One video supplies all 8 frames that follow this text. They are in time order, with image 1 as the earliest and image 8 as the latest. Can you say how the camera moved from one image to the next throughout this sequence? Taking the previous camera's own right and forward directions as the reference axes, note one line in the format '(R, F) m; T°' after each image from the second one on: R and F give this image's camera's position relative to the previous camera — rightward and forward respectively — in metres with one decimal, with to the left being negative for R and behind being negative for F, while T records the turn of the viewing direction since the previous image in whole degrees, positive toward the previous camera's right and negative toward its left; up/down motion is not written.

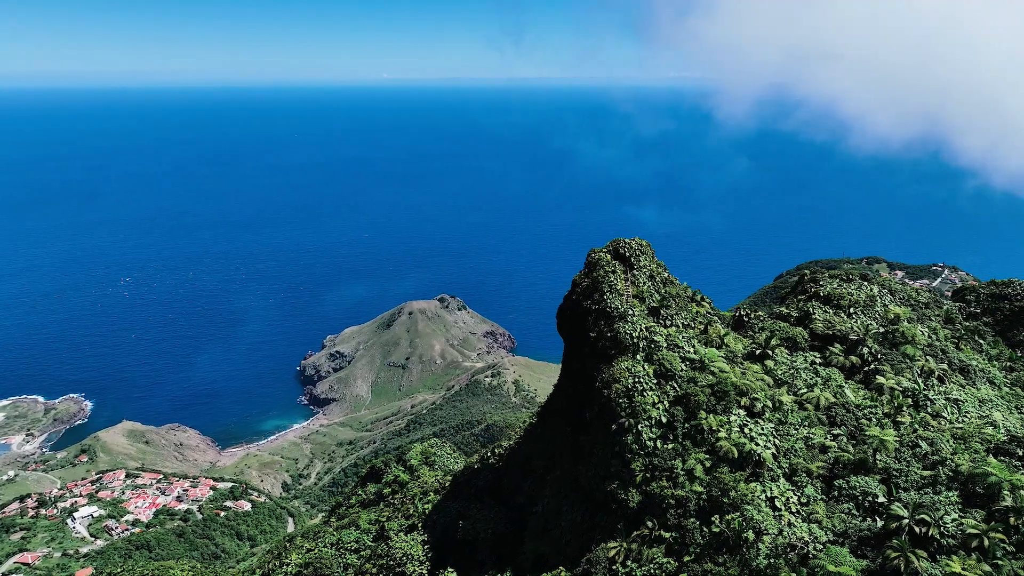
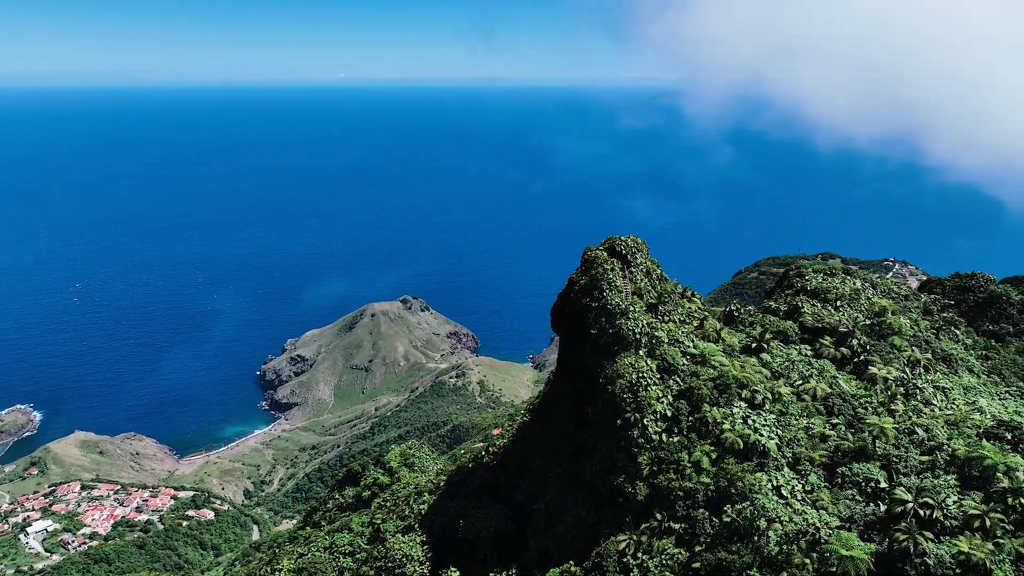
(-1.2, -0.1) m; +2°
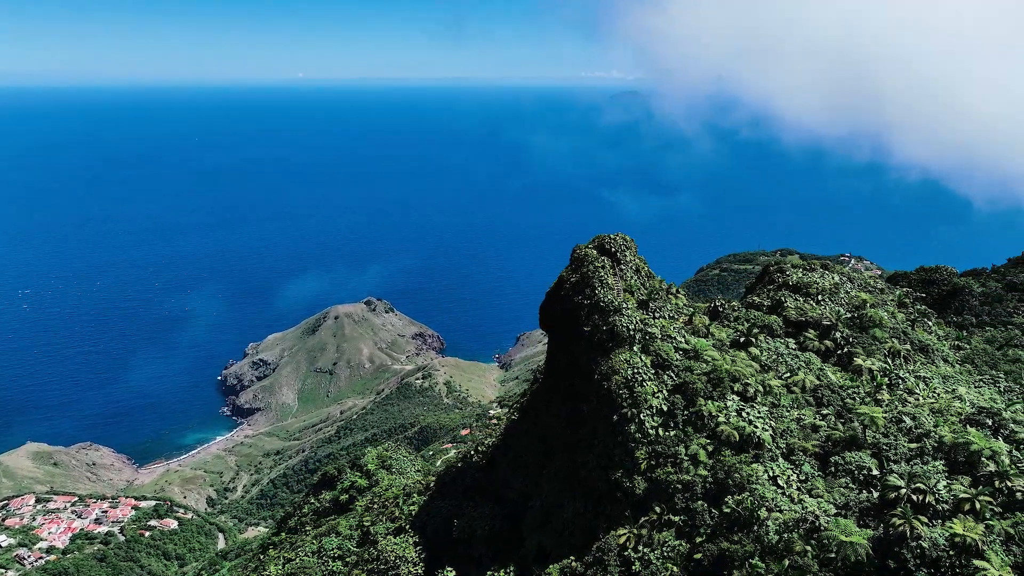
(-0.8, 0.0) m; +2°
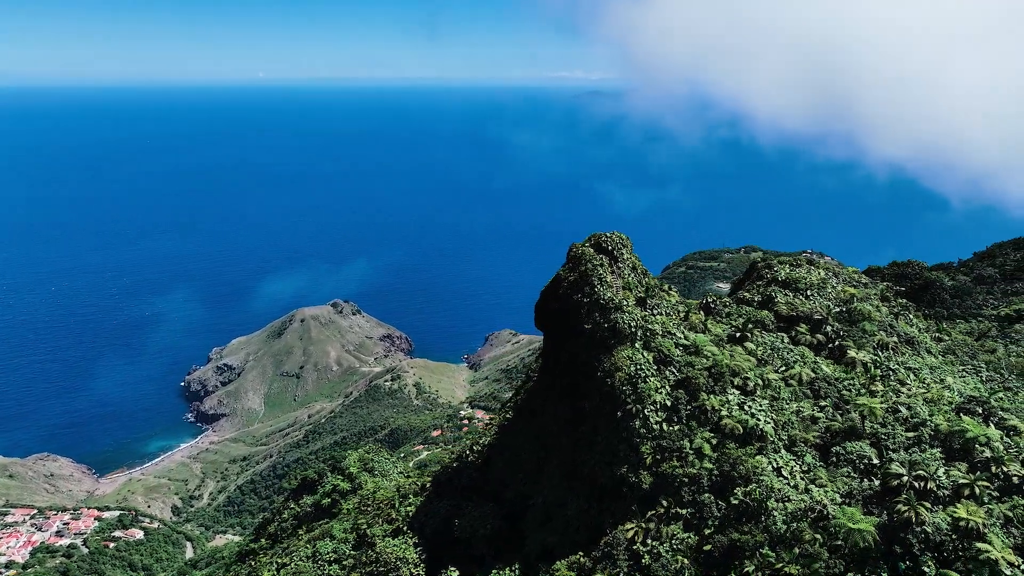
(-1.1, -0.1) m; +2°
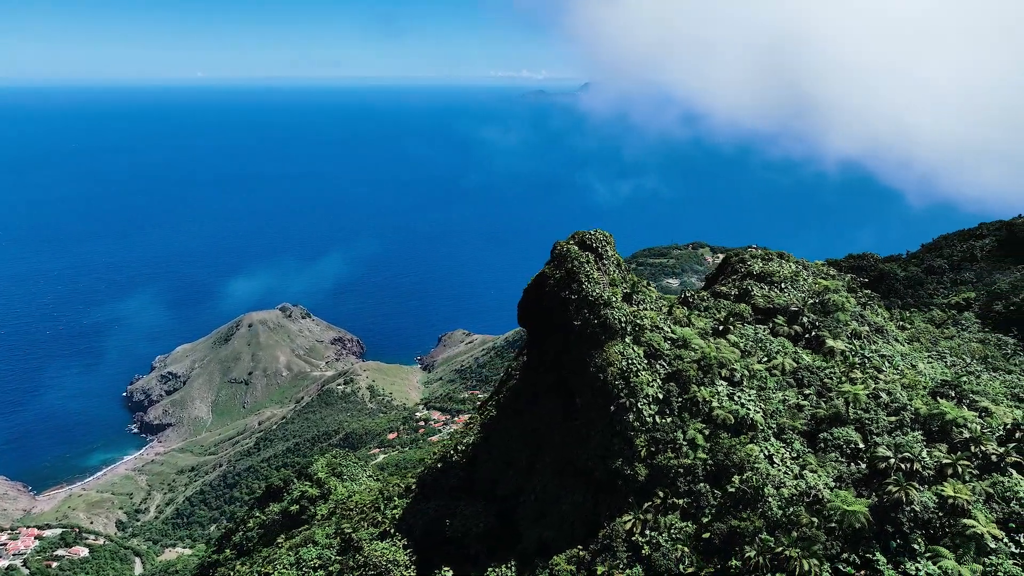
(-1.1, 0.0) m; +3°
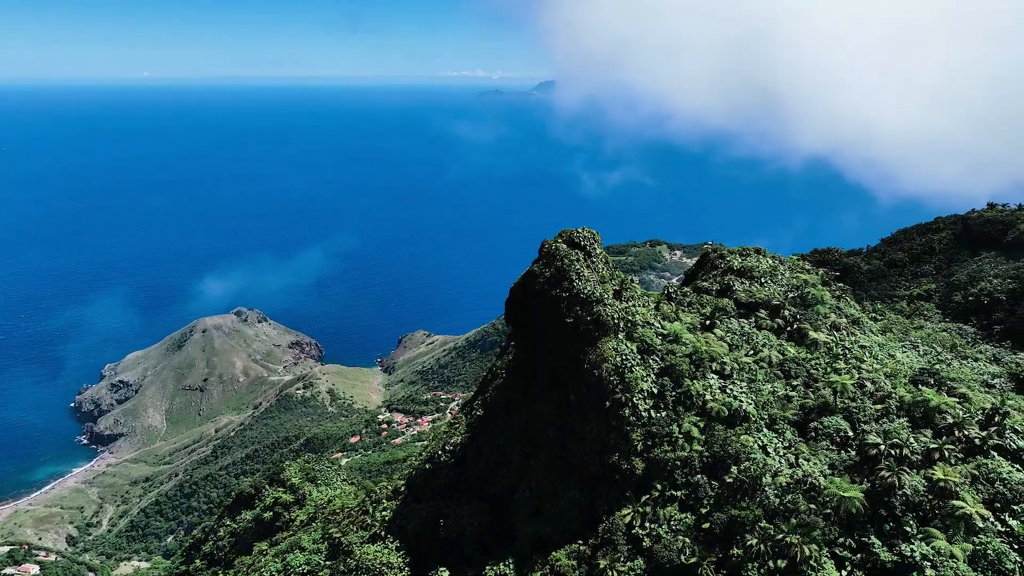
(-1.0, 0.0) m; +3°
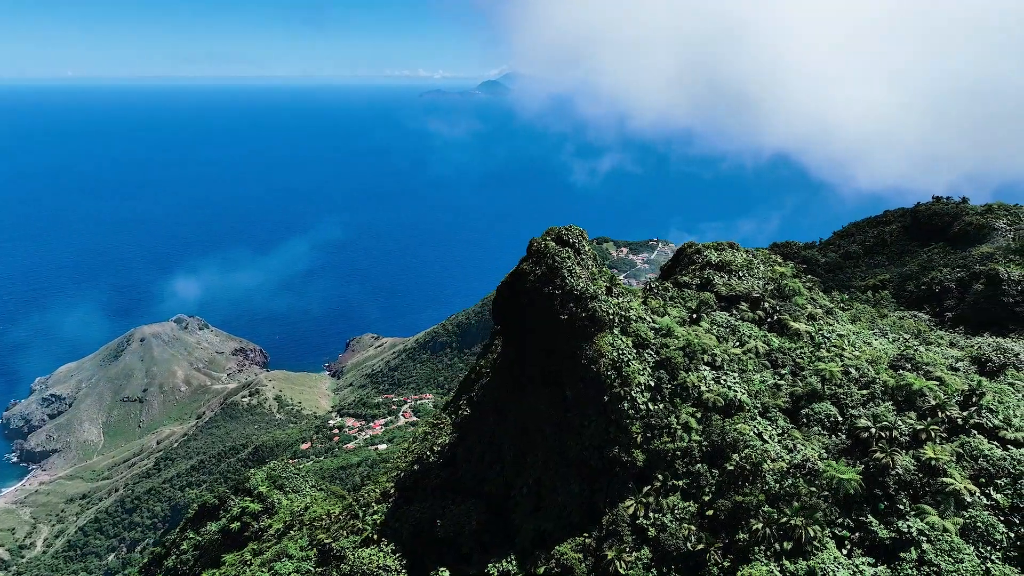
(-1.5, -0.1) m; +3°
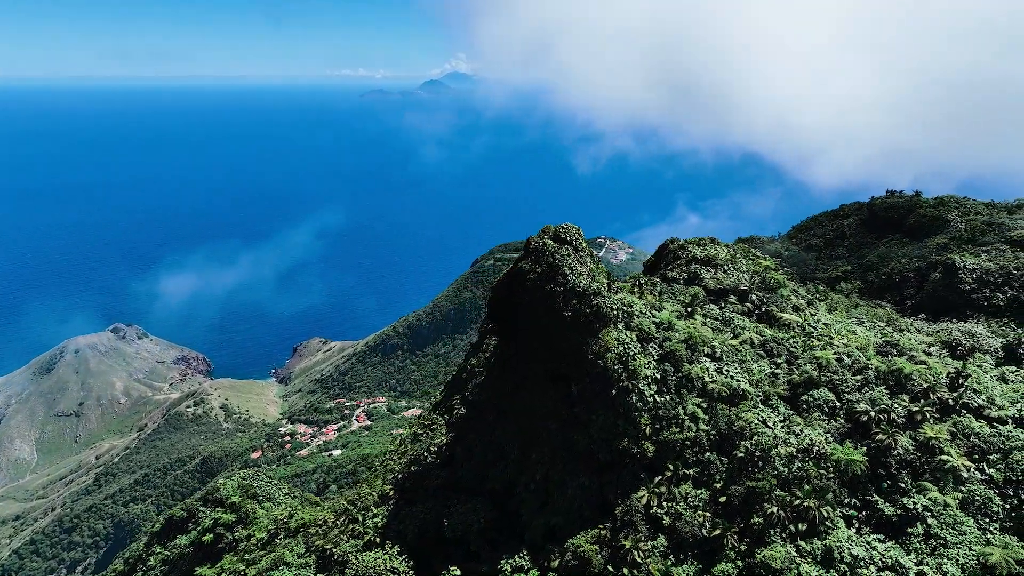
(-1.8, -0.3) m; +3°
